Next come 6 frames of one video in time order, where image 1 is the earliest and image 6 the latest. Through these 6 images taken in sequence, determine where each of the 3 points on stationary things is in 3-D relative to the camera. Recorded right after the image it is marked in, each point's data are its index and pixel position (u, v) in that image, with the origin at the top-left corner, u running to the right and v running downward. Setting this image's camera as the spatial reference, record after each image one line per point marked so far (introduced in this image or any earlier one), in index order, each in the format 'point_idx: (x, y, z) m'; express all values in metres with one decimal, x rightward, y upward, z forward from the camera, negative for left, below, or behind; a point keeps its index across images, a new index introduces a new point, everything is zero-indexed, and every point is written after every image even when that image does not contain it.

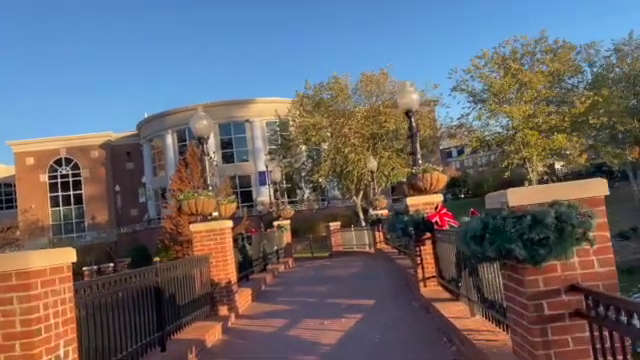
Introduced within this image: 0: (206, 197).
0: (-2.0, -0.3, +9.1) m
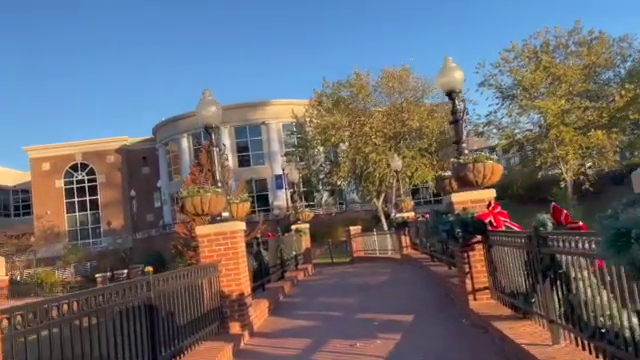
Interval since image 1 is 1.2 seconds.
0: (-1.6, -0.2, +7.7) m
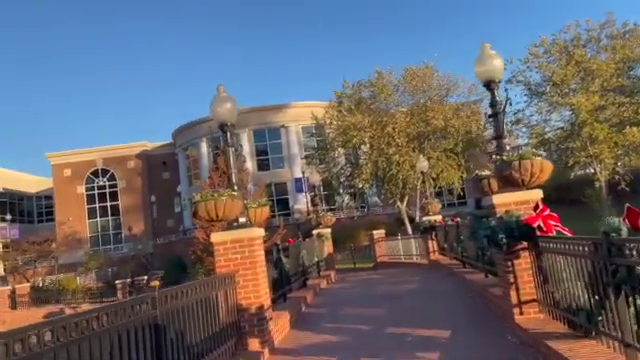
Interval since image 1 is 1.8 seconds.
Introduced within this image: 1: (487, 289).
0: (-1.3, -0.2, +7.0) m
1: (+2.9, -1.9, +8.8) m
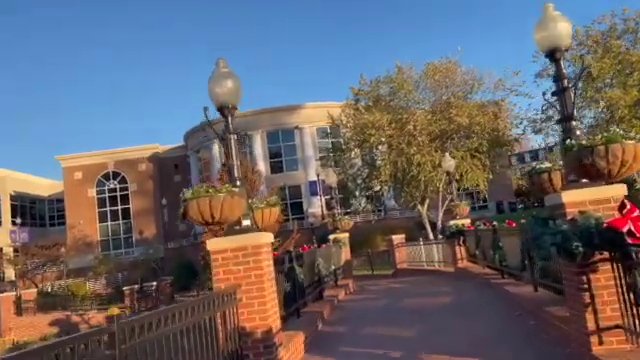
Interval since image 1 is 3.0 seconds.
0: (-1.0, -0.1, +5.6) m
1: (+3.2, -1.8, +7.3) m
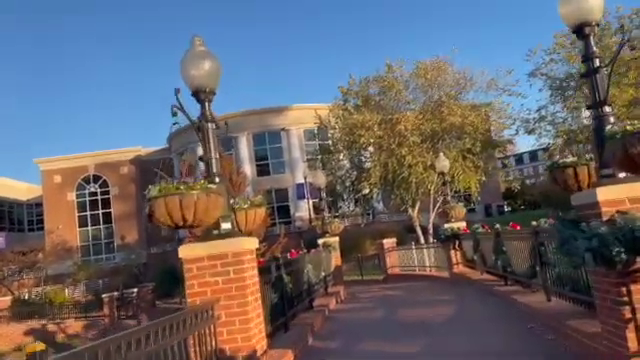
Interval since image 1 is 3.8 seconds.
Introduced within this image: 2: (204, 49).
0: (-1.1, -0.1, +4.7) m
1: (+3.1, -1.8, +6.5) m
2: (-1.3, +1.5, +5.7) m
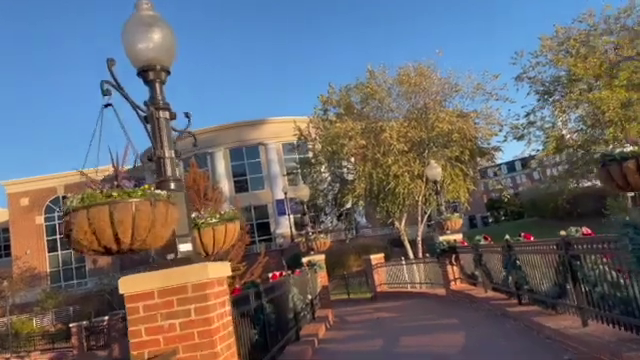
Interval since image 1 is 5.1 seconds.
0: (-1.1, -0.1, +3.2) m
1: (+3.0, -1.8, +5.2) m
2: (-1.4, +1.4, +4.3) m
